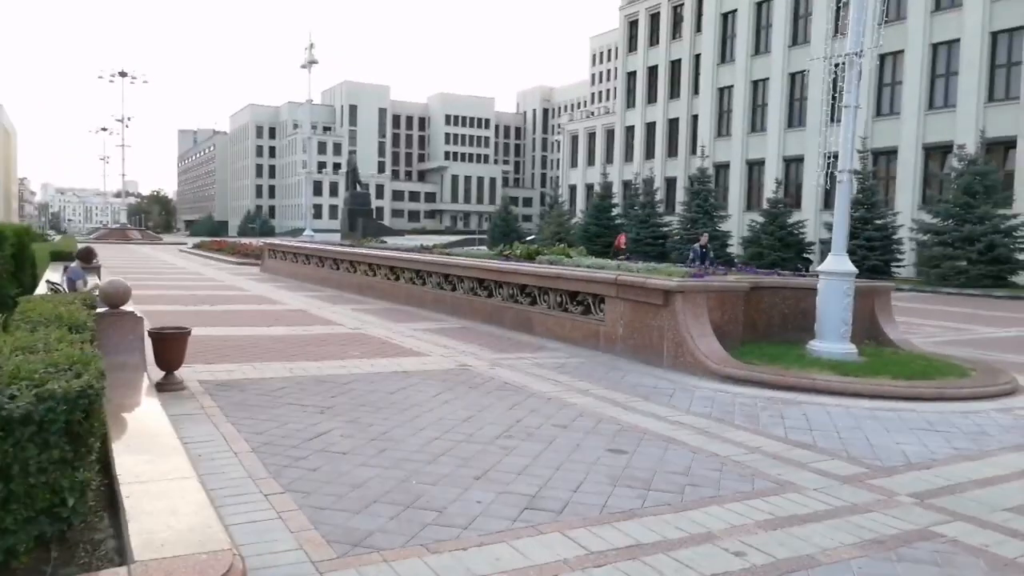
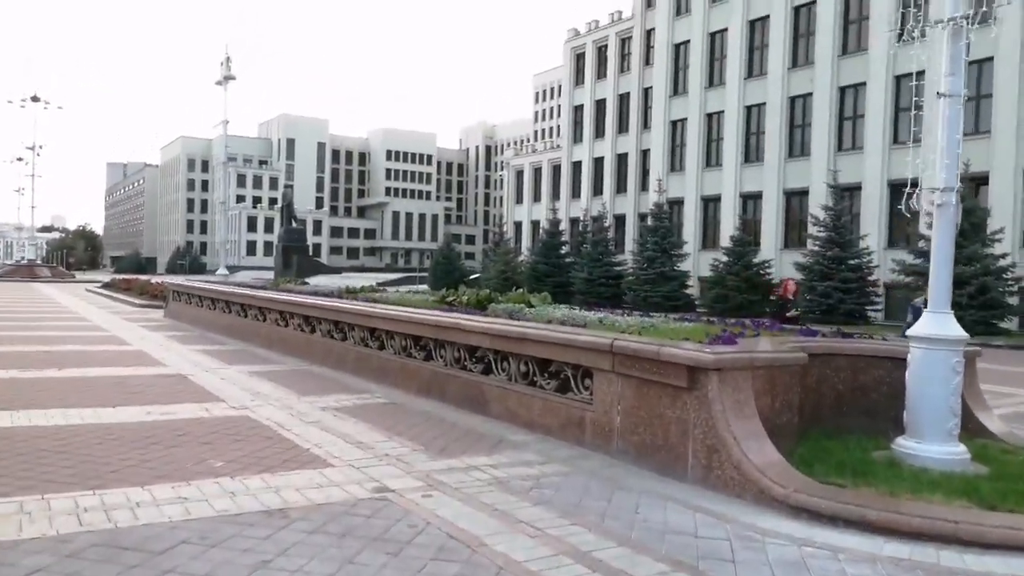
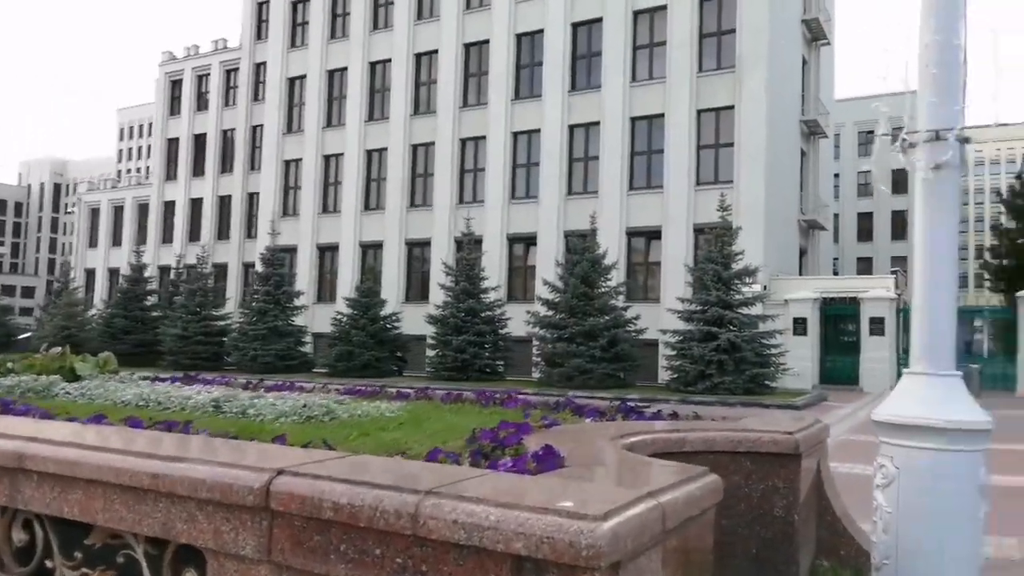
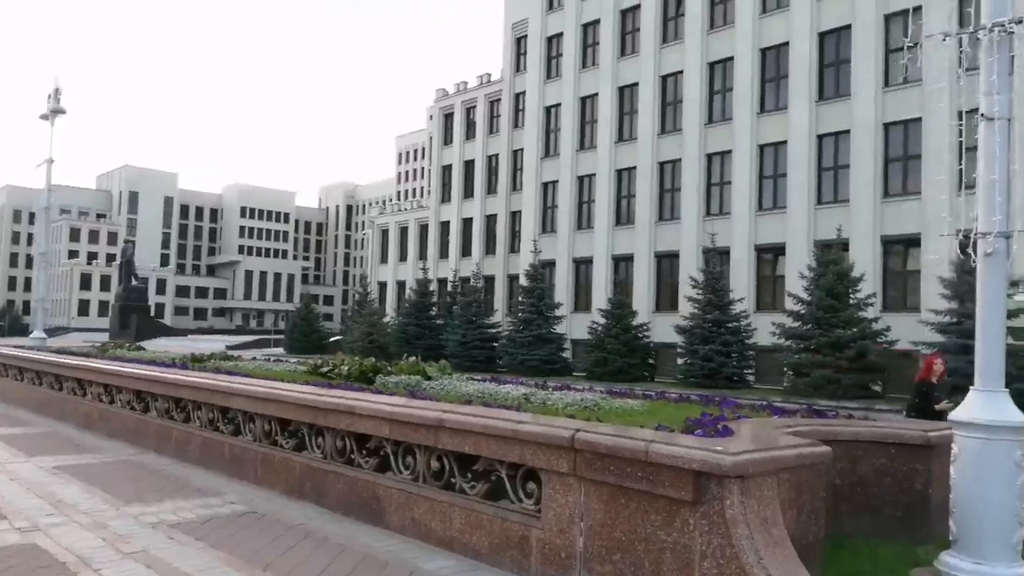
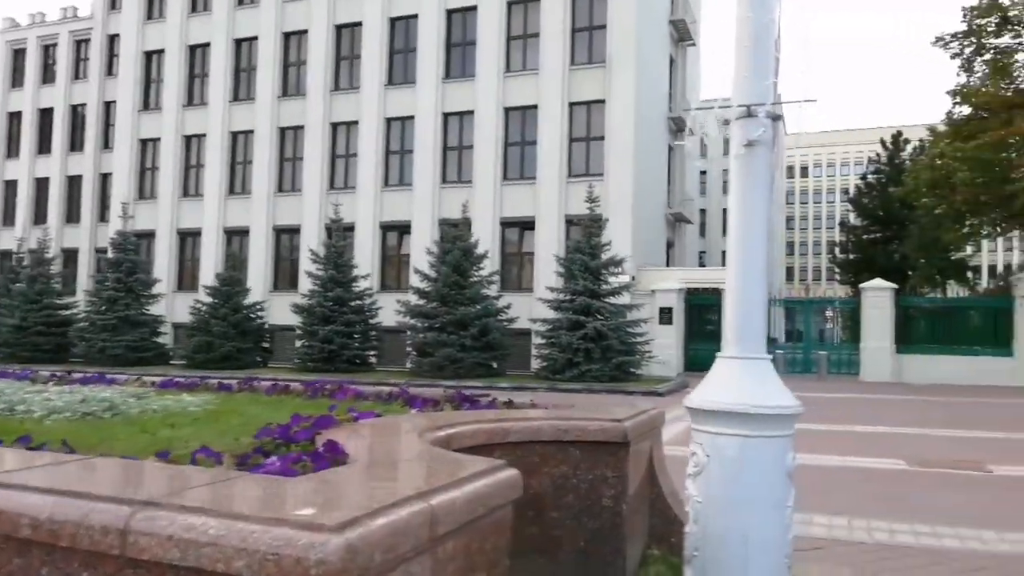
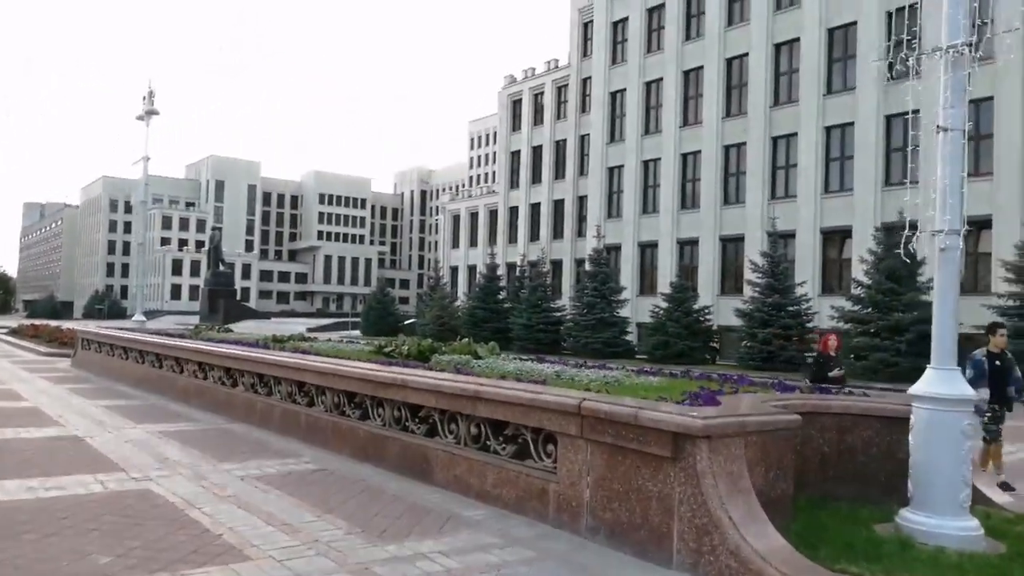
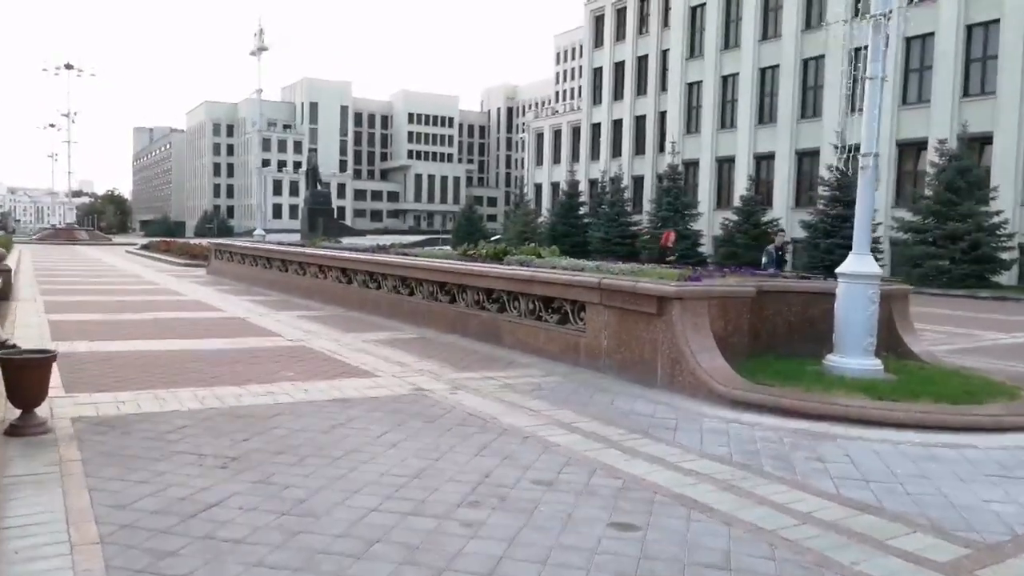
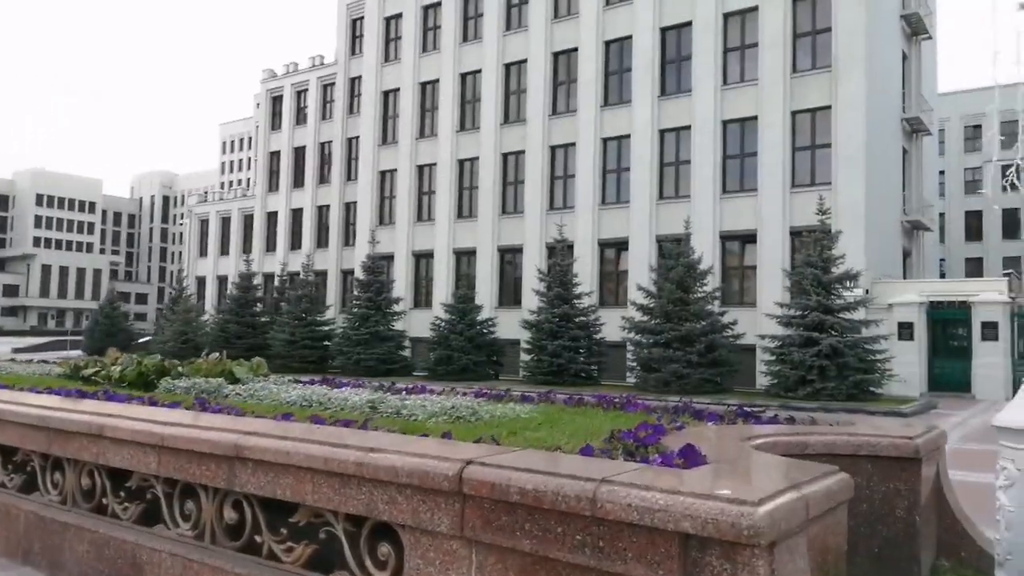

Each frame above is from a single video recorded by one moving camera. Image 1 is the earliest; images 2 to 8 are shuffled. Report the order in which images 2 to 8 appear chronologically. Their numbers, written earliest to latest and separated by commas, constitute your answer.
7, 2, 6, 4, 8, 3, 5
